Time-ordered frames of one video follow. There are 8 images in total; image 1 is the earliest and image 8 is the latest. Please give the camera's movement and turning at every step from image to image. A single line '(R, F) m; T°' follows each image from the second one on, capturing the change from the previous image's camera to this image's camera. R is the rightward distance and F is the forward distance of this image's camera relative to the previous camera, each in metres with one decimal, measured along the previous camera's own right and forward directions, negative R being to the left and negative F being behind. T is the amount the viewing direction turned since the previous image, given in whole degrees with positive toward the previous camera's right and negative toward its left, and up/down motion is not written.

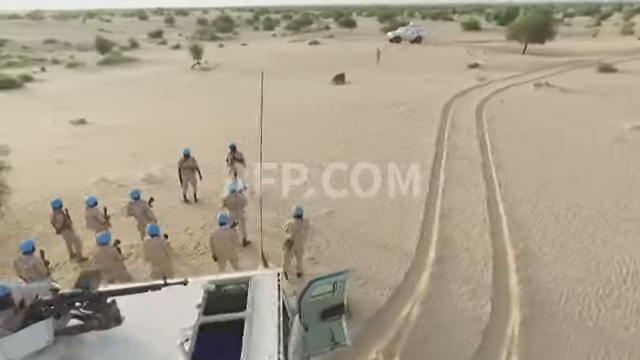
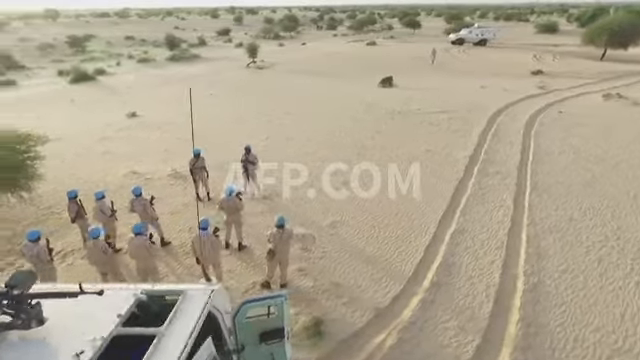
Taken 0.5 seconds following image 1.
(+1.5, +0.4) m; -8°
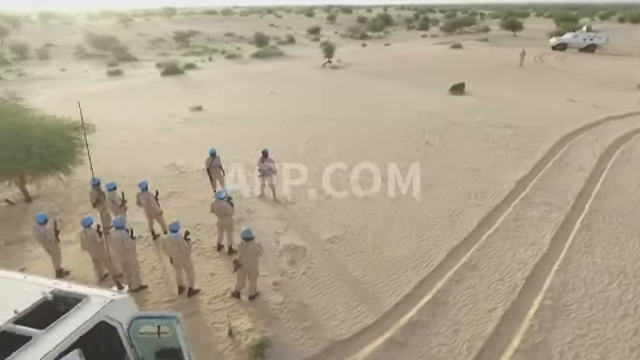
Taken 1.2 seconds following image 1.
(+2.2, +0.7) m; -12°
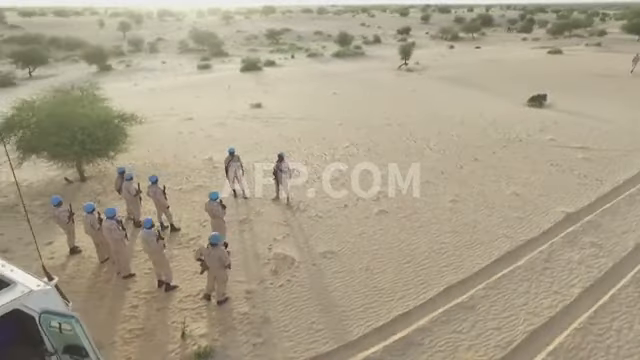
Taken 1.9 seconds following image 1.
(+2.2, +0.7) m; -12°
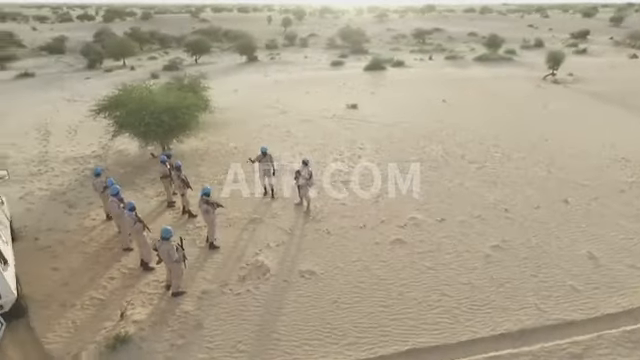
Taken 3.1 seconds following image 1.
(+3.6, +1.4) m; -20°
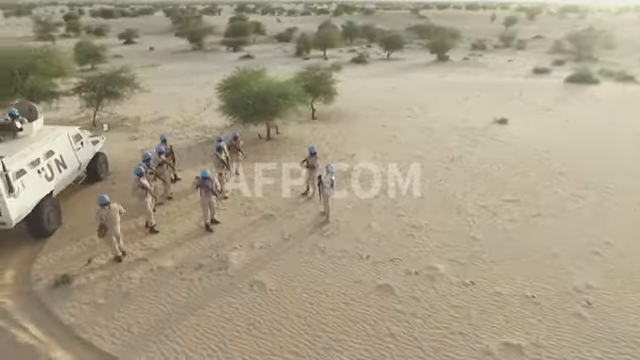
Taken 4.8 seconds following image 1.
(+4.8, +2.5) m; -28°
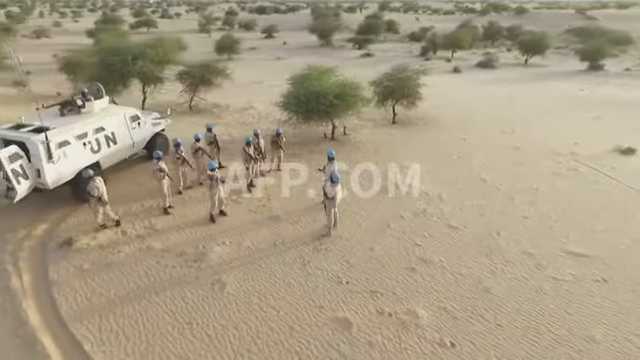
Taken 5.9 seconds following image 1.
(+3.2, +1.3) m; -18°
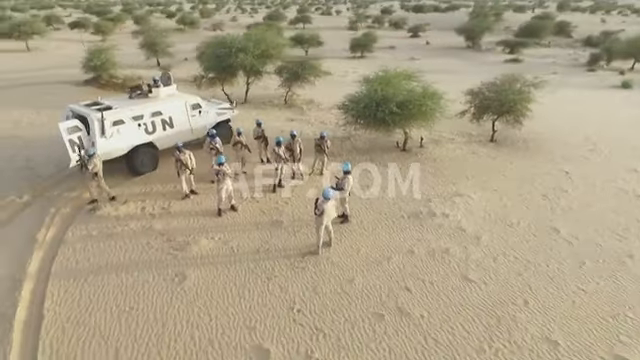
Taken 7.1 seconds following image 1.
(+3.5, +1.5) m; -20°
